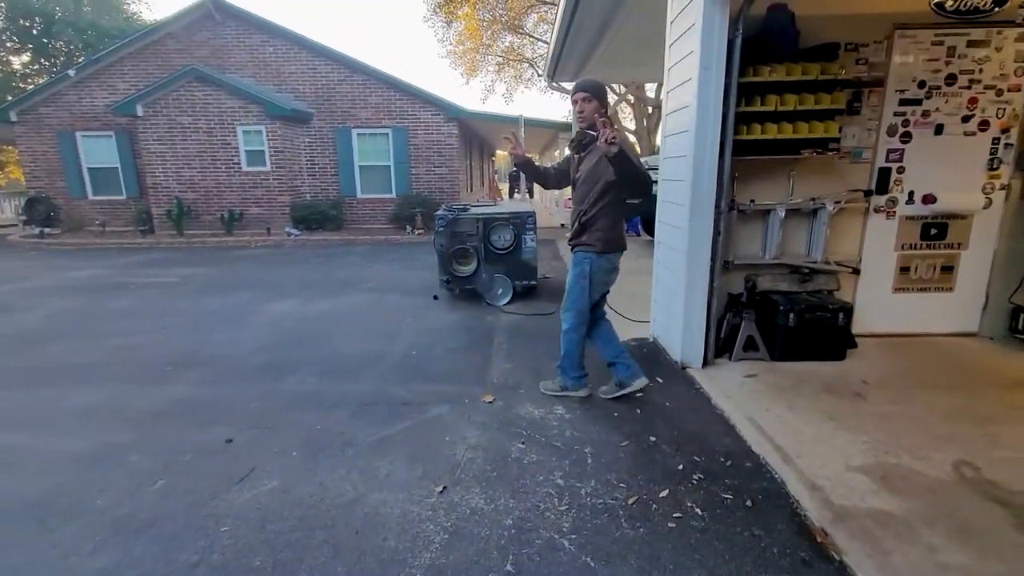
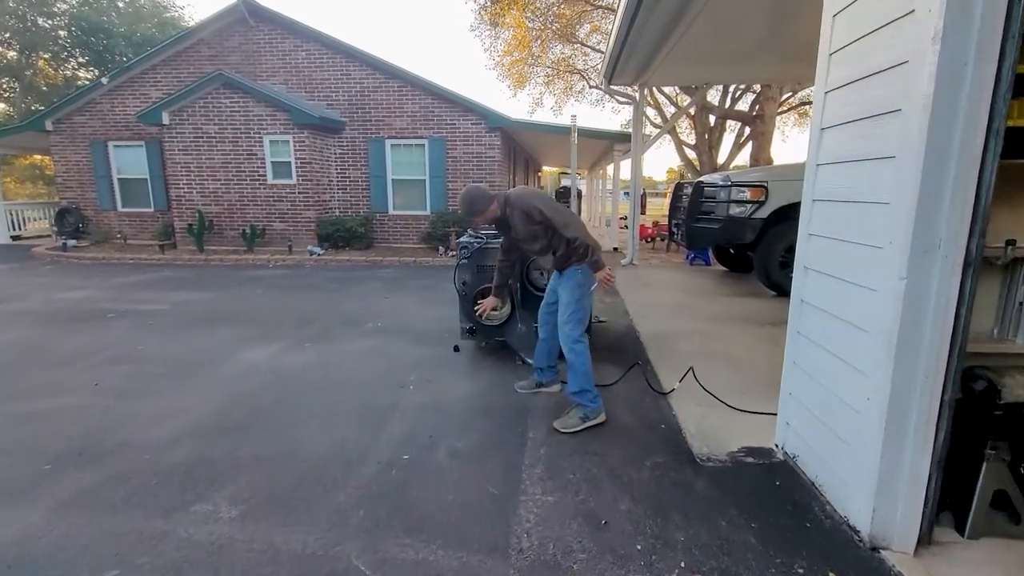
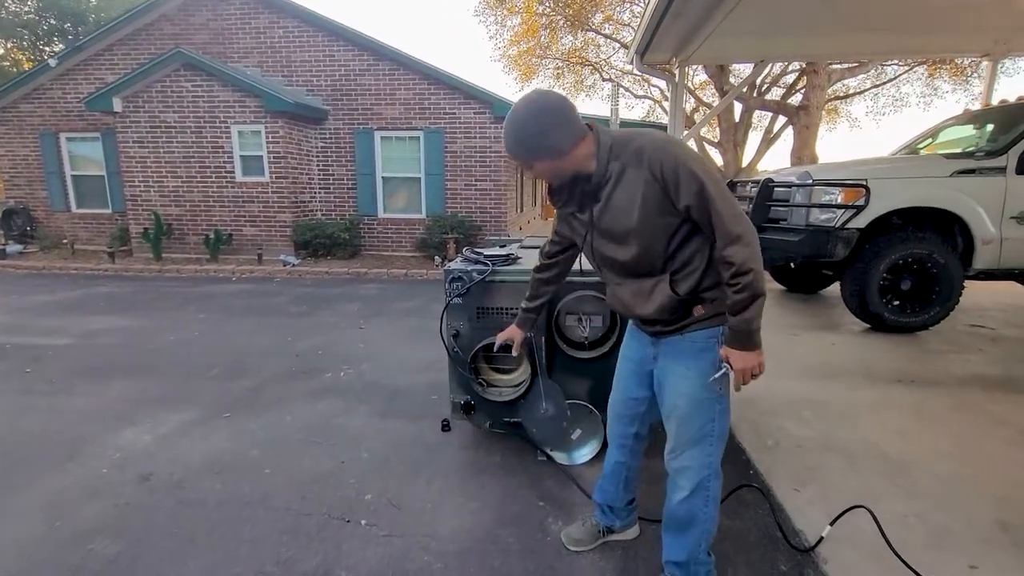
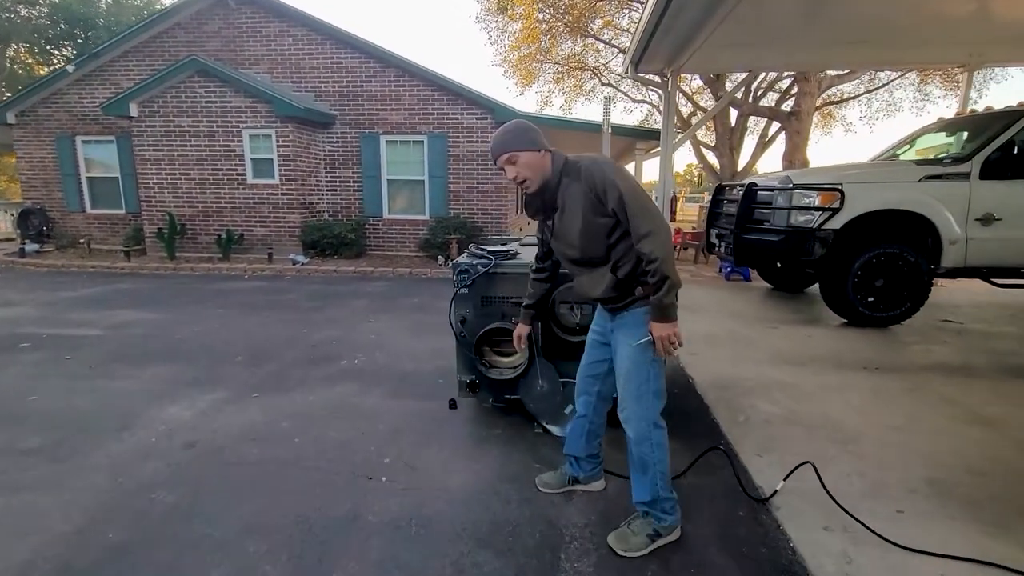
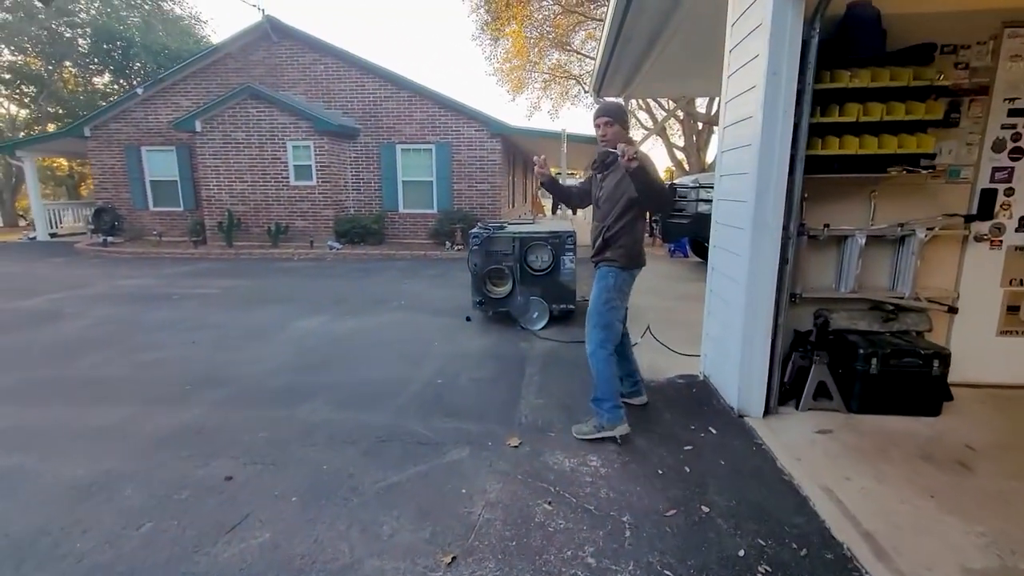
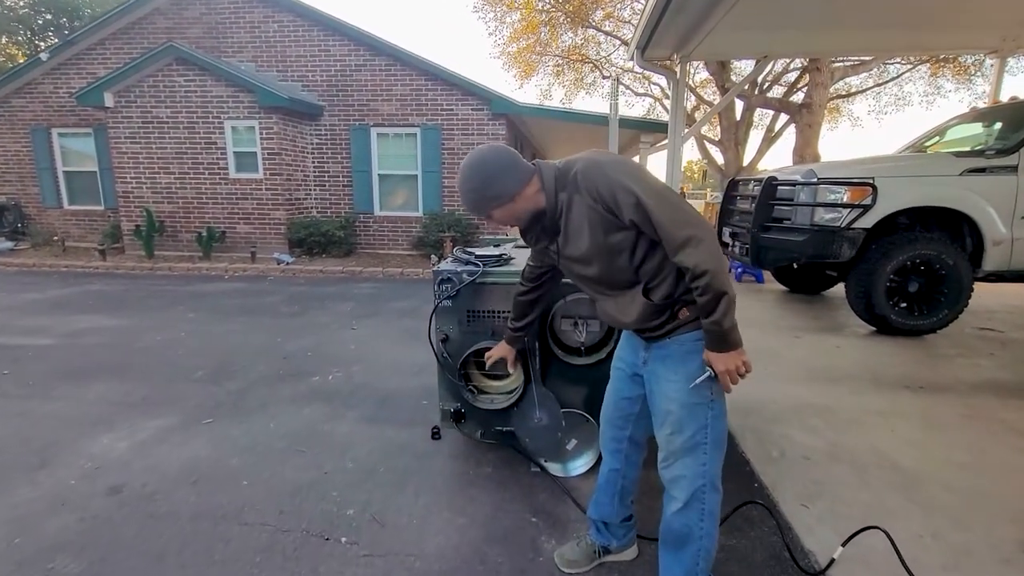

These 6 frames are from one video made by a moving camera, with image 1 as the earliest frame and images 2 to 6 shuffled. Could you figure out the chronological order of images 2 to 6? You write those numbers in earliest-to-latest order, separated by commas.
5, 2, 4, 3, 6
